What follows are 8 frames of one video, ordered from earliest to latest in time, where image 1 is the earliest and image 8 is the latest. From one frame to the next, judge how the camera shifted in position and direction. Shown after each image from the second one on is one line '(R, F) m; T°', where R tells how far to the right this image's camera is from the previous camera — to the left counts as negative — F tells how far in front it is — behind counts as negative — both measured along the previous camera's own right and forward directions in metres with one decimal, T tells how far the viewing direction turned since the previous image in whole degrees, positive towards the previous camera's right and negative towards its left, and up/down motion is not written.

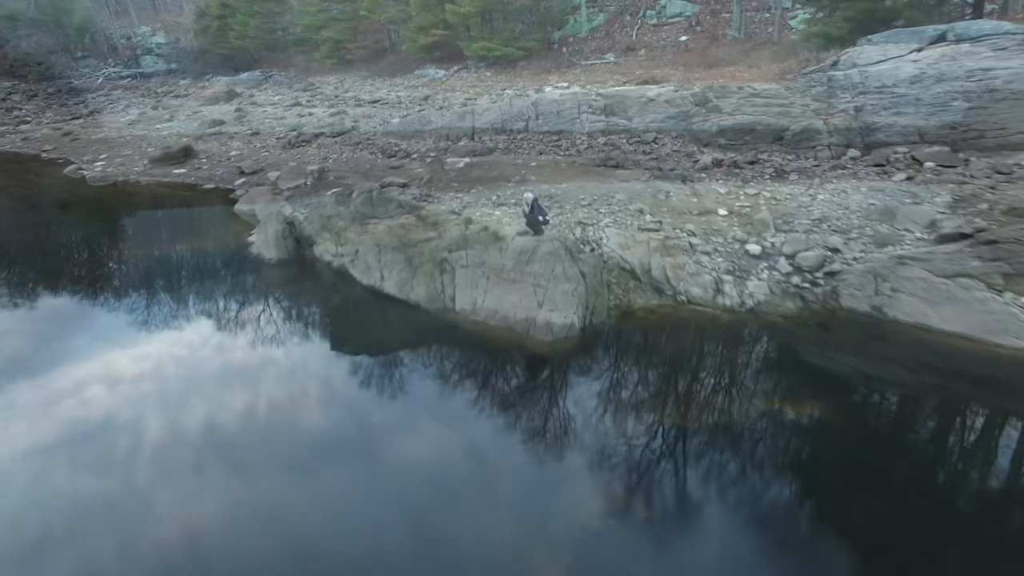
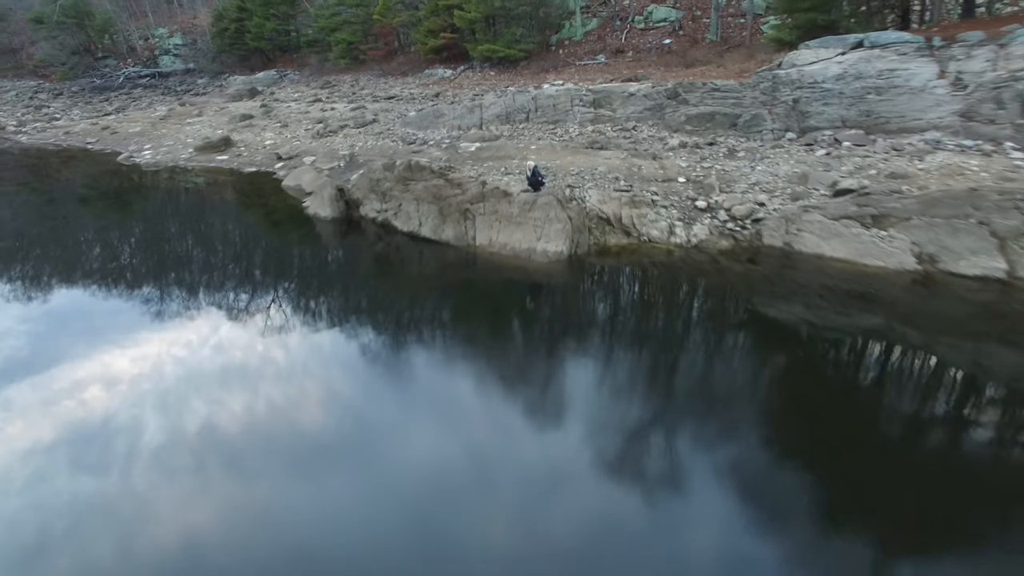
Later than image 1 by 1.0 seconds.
(0.0, -0.7) m; 0°
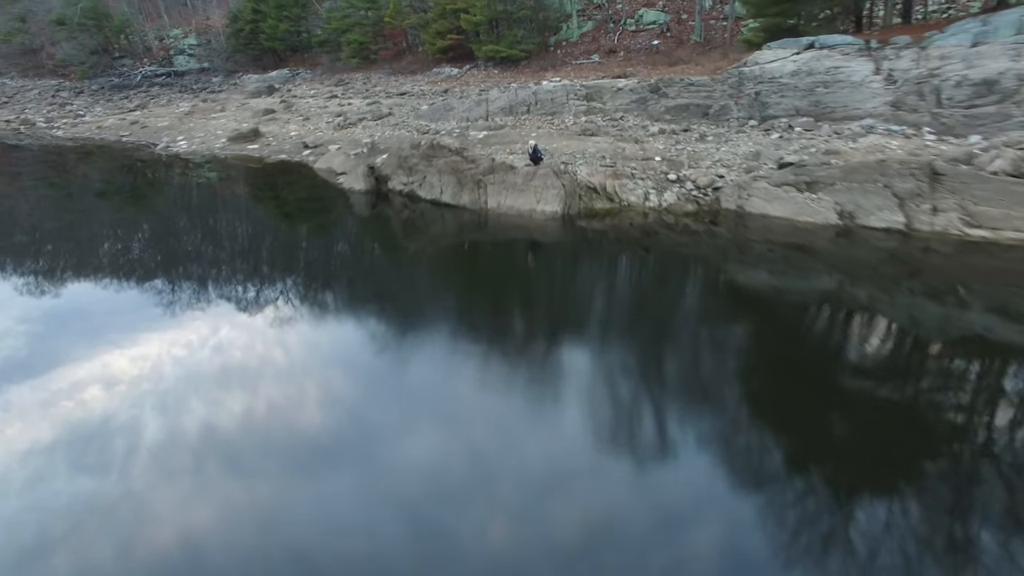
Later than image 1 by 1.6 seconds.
(0.0, -0.6) m; 0°
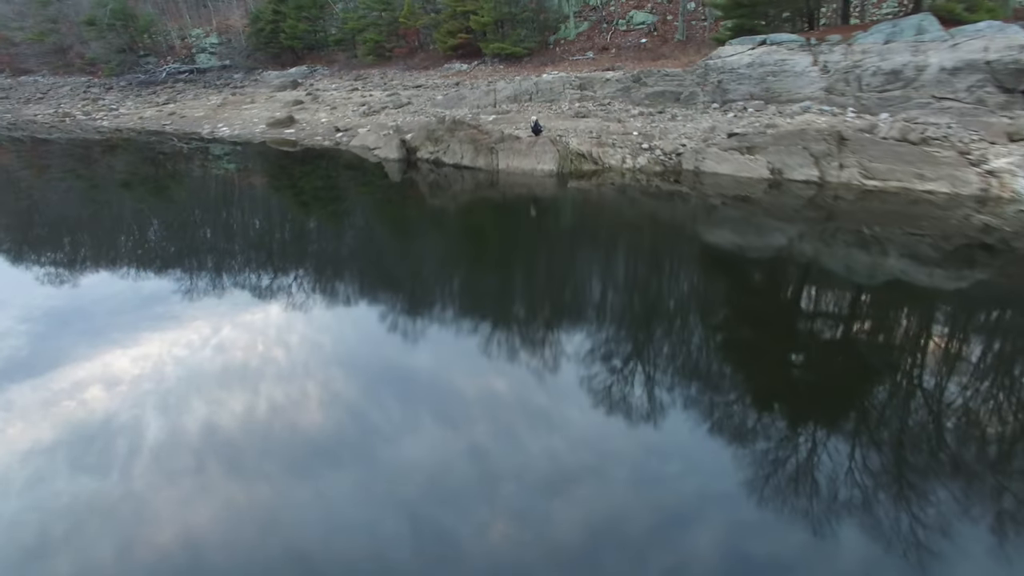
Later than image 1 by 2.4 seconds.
(0.0, -0.8) m; 0°
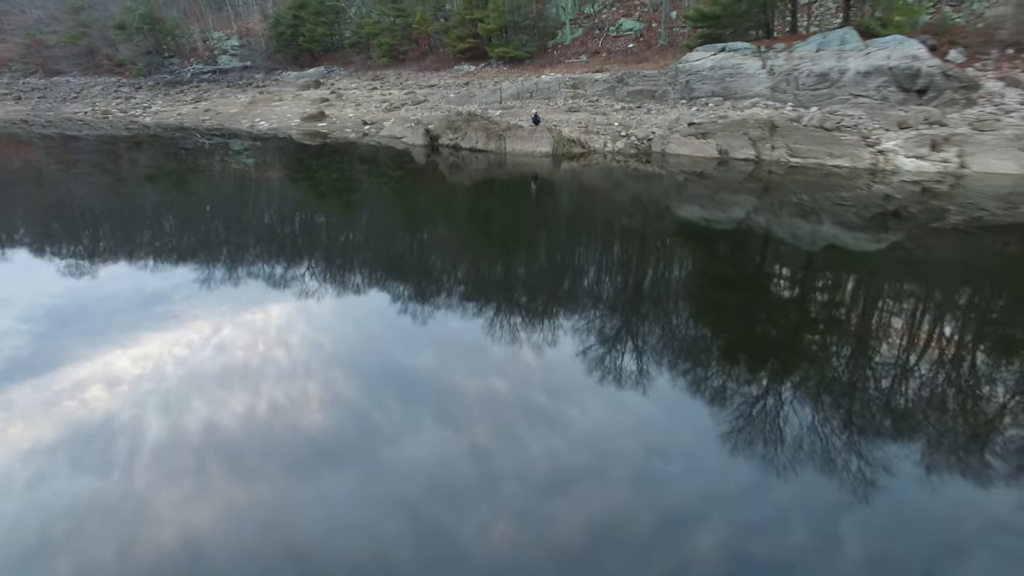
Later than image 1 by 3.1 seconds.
(0.0, -1.0) m; 0°
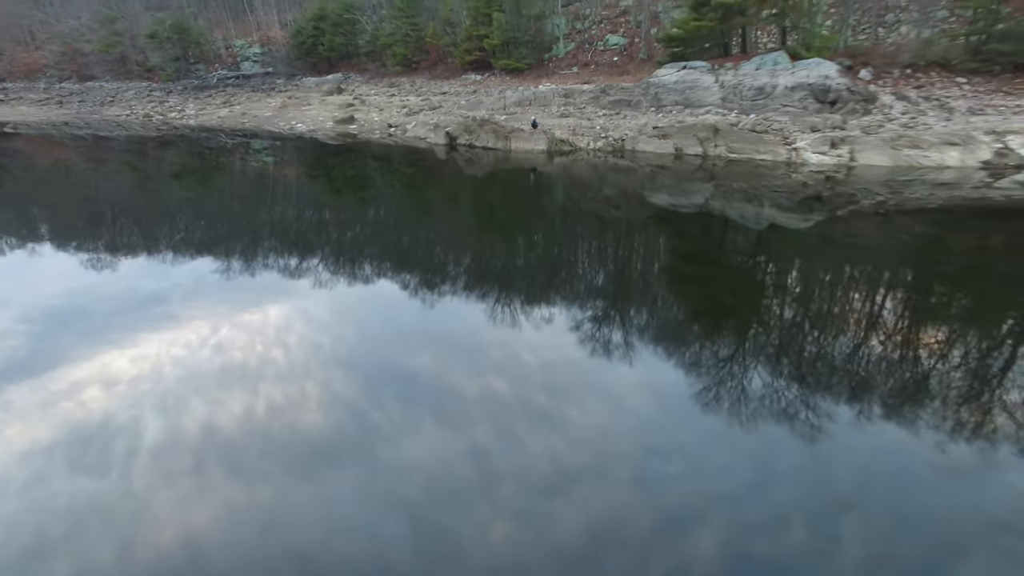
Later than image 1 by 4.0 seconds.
(0.0, -1.4) m; 0°
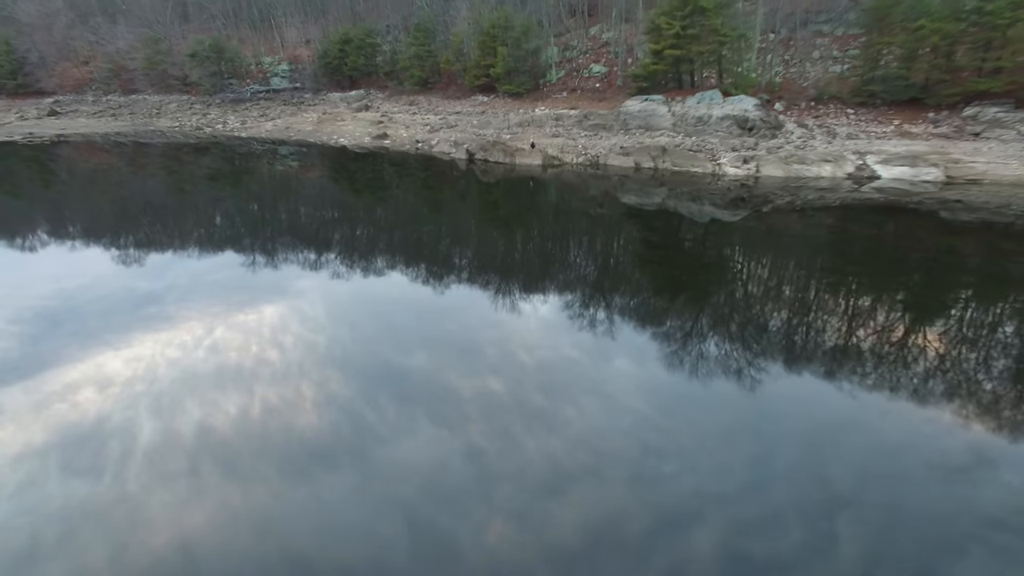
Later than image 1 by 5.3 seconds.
(-0.1, -2.3) m; 0°
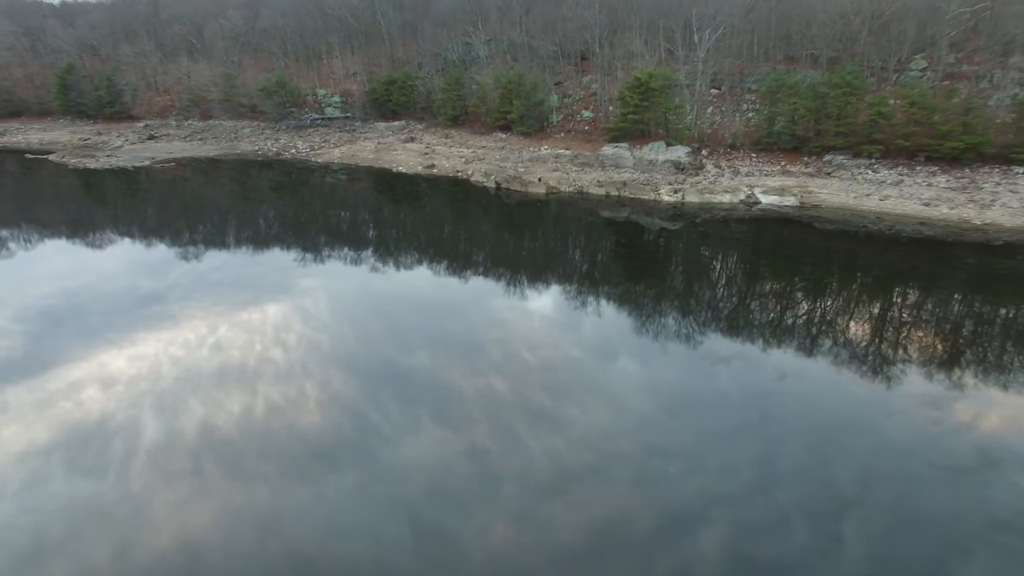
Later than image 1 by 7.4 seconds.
(-0.2, -4.4) m; 0°
